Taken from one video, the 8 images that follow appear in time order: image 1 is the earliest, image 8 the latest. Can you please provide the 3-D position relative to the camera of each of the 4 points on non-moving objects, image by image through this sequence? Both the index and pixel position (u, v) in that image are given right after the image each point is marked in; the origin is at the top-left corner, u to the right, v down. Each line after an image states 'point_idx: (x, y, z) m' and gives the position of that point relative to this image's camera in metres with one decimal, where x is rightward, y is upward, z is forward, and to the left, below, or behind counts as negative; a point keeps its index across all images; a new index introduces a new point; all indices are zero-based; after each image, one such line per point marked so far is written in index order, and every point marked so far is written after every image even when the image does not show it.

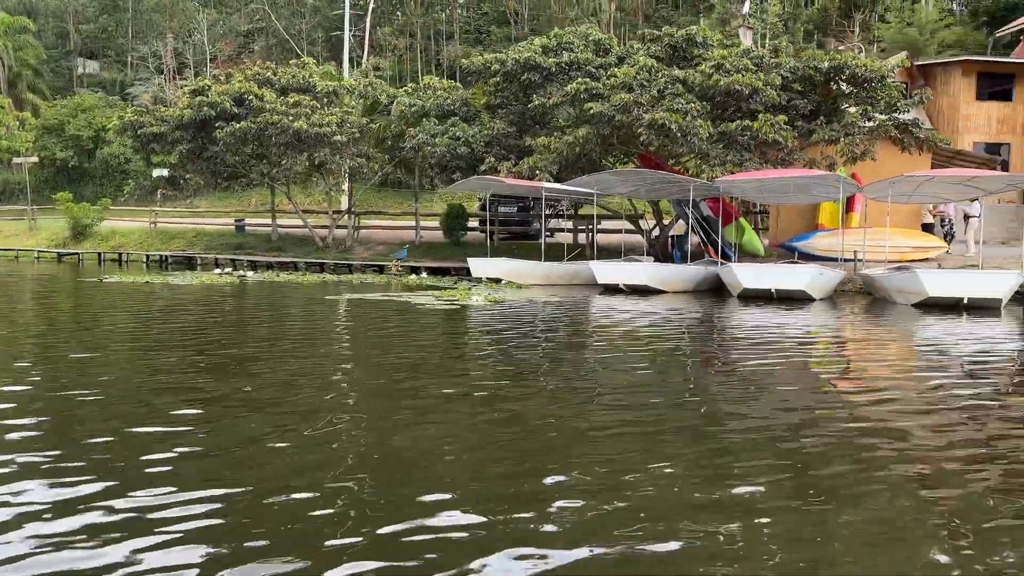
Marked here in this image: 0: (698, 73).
0: (+4.1, +4.7, +18.4) m
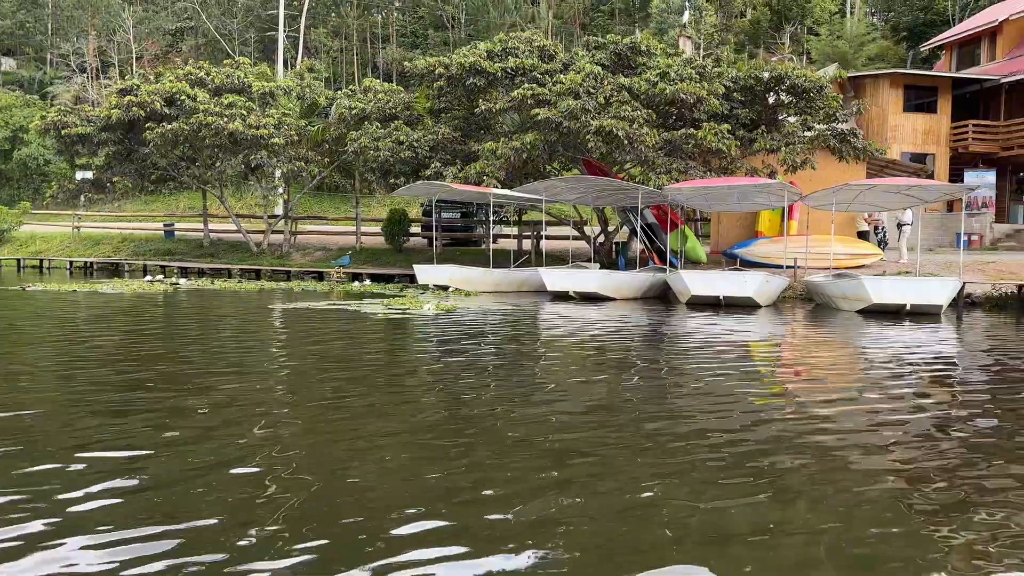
0: (+2.9, +4.5, +18.4) m
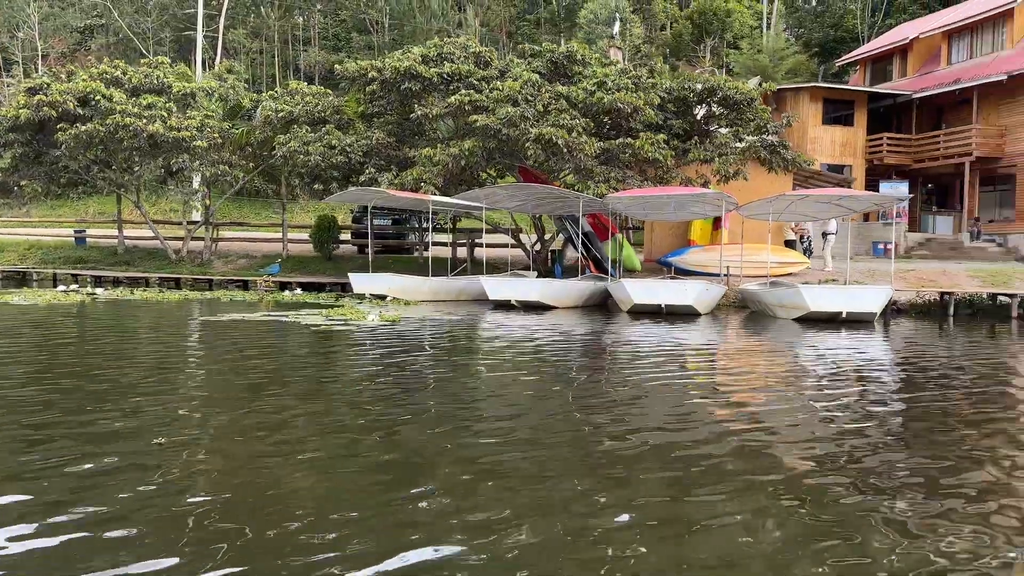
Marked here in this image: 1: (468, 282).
0: (+1.5, +4.3, +18.4) m
1: (-0.8, +0.1, +18.1) m
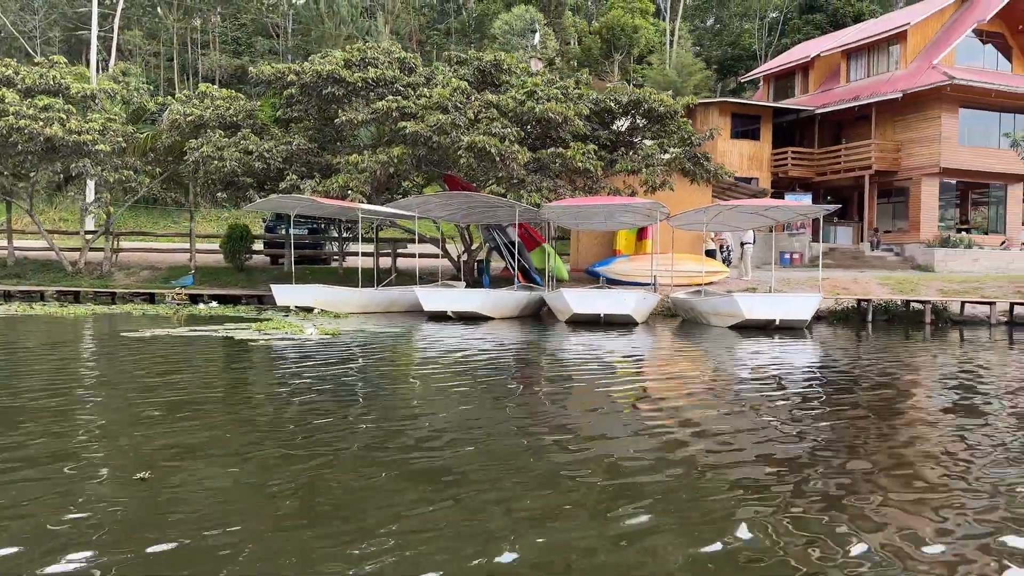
0: (0.0, +4.1, +18.3) m
1: (-2.3, -0.1, +17.6) m
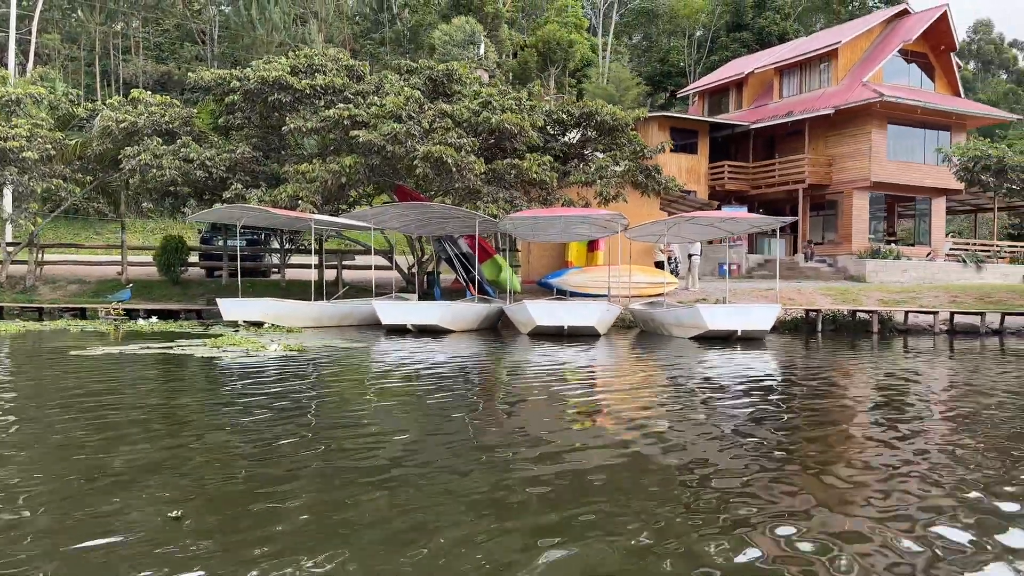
0: (-1.0, +3.8, +18.0) m
1: (-3.2, -0.4, +17.1) m
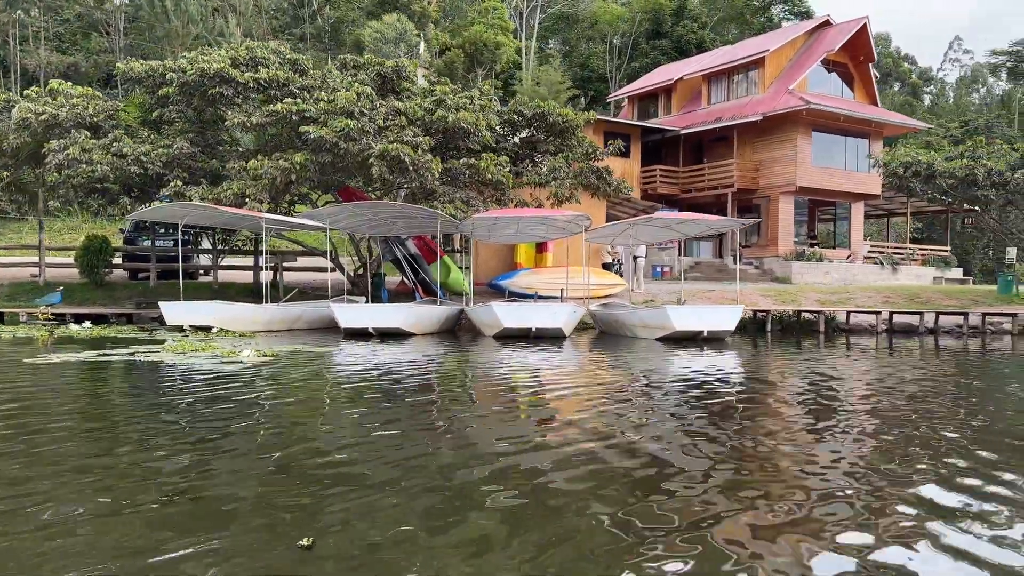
0: (-2.0, +3.8, +17.6) m
1: (-4.0, -0.4, +16.4) m
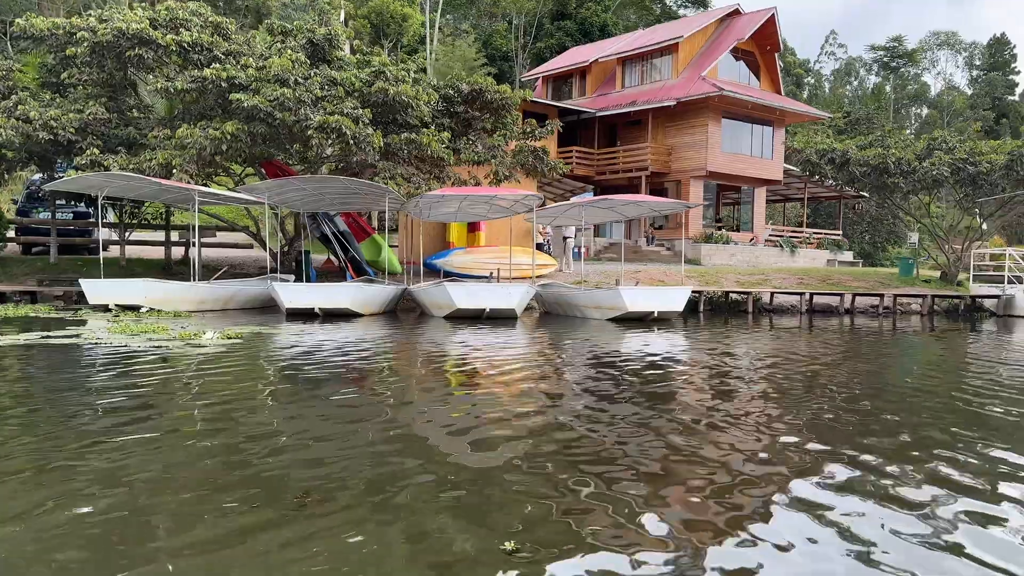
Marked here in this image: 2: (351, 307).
0: (-3.2, +4.2, +17.0) m
1: (-5.1, 0.0, +15.6) m
2: (-2.9, -0.3, +14.8) m
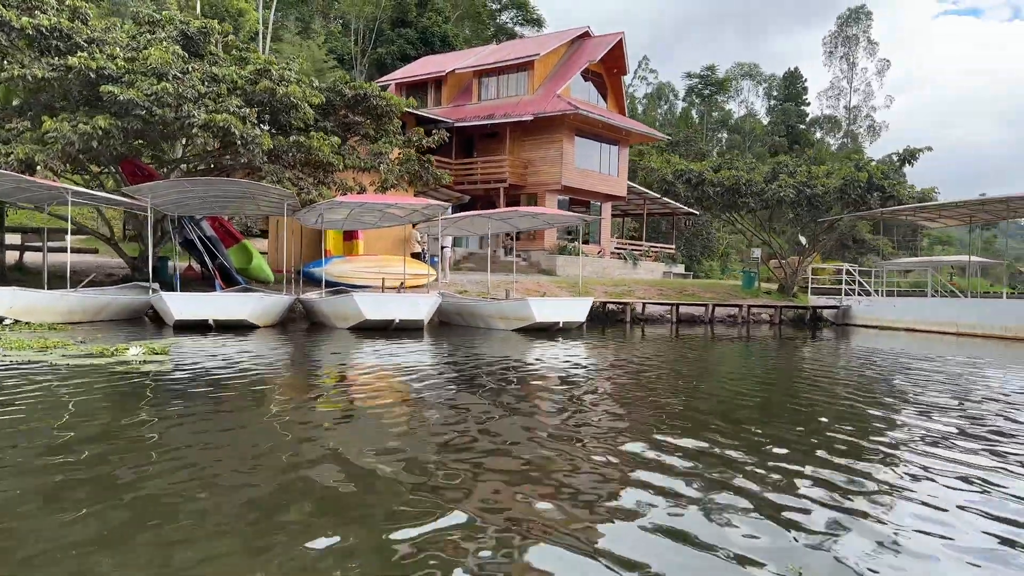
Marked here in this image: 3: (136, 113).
0: (-5.3, +4.1, +16.1) m
1: (-6.8, -0.2, +14.3) m
2: (-4.5, -0.5, +14.0) m
3: (-6.5, +3.0, +14.6) m
